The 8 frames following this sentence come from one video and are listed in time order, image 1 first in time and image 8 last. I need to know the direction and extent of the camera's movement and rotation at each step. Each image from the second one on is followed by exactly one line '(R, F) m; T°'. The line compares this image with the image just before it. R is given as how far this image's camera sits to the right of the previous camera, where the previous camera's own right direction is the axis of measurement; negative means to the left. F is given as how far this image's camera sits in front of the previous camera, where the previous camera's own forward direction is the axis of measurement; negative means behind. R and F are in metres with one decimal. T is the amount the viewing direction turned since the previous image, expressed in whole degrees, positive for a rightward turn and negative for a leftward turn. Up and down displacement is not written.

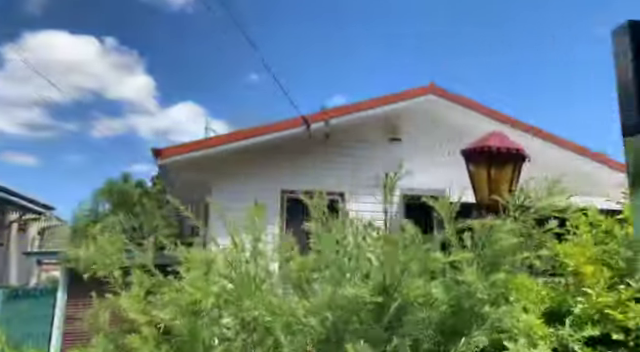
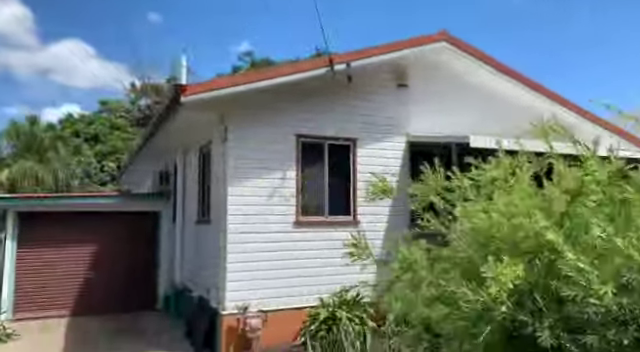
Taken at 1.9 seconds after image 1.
(-1.7, +0.2) m; +9°
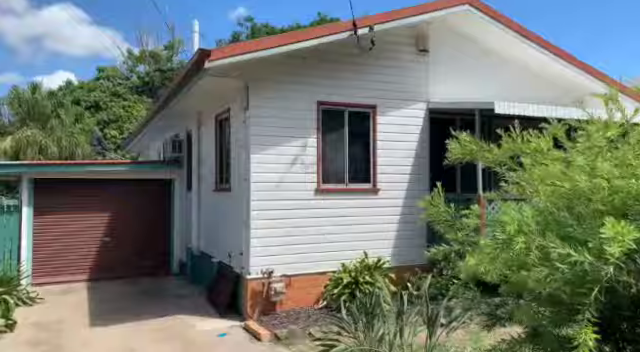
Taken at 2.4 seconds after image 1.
(-0.3, -0.1) m; 0°
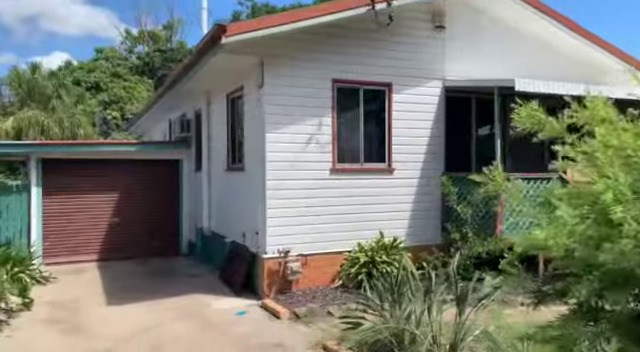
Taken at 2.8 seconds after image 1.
(-0.2, +0.1) m; 0°
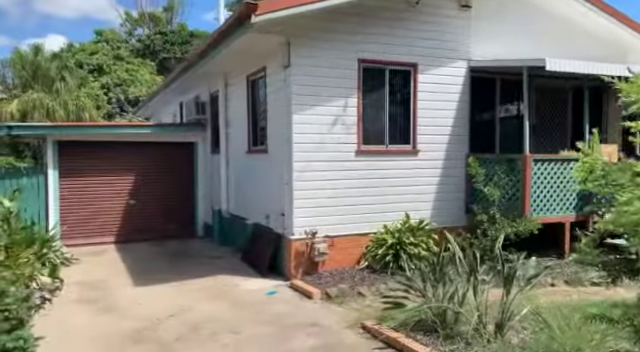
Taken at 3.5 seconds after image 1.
(-0.4, 0.0) m; 0°
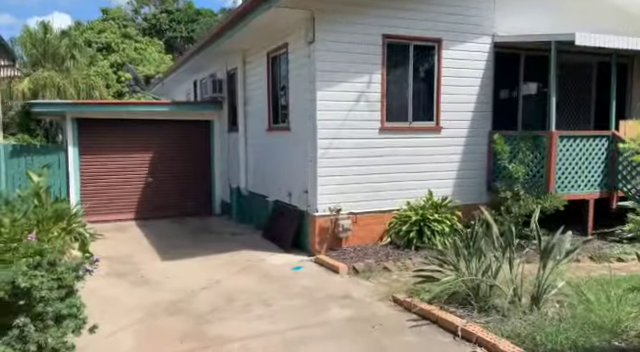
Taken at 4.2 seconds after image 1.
(-0.3, 0.0) m; -1°
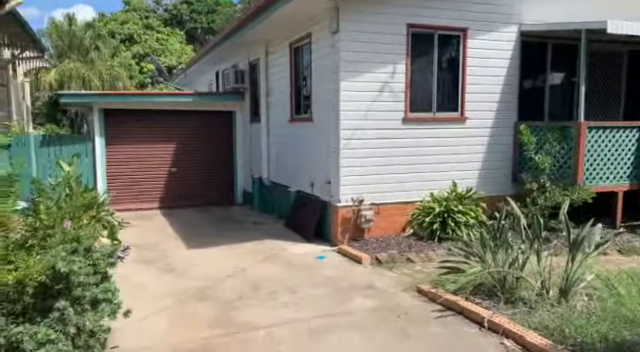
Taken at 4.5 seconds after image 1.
(0.0, 0.0) m; -2°
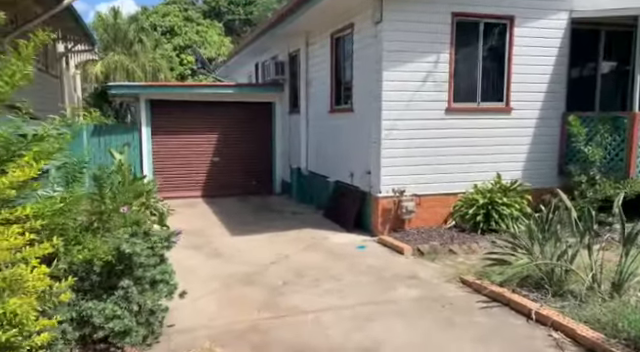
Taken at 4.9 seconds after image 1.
(-0.1, 0.0) m; -4°
